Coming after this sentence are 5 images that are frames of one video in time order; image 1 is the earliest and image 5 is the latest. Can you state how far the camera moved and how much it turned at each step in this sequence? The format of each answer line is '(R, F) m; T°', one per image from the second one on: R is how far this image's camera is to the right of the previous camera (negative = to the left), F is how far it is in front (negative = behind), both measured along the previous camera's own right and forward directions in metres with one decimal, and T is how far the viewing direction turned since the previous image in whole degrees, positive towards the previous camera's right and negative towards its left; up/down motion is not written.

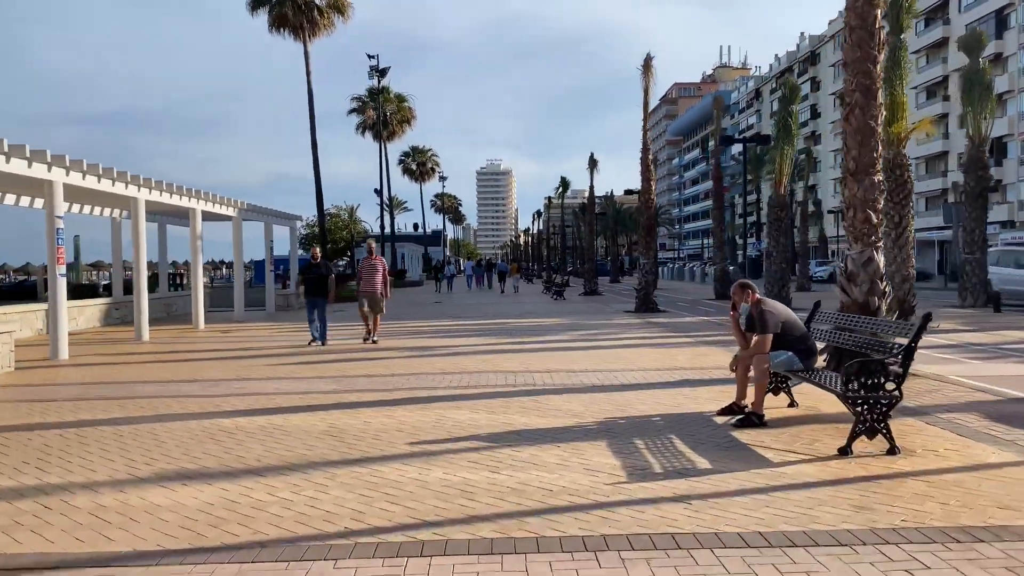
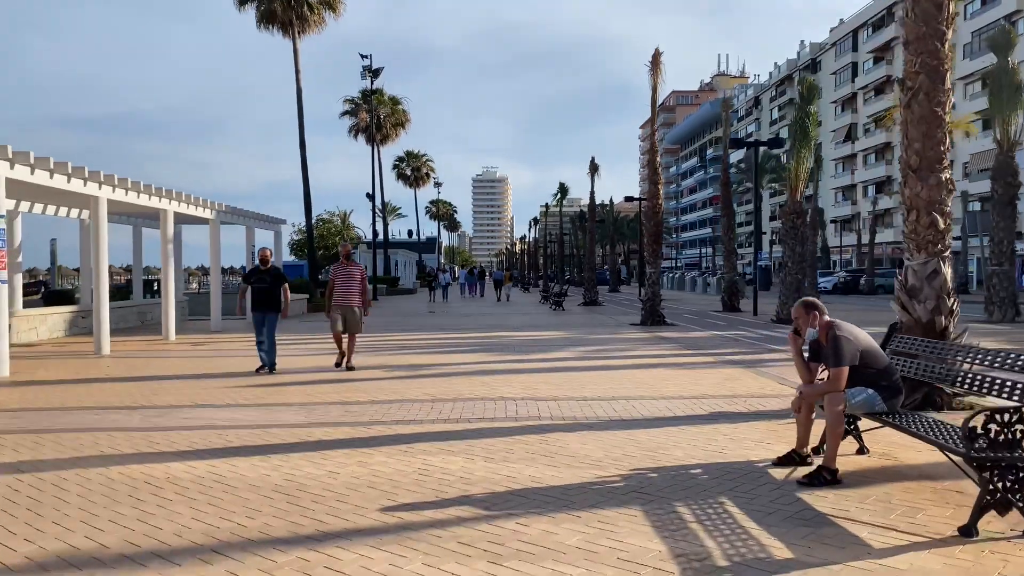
(-0.1, +1.5) m; 0°
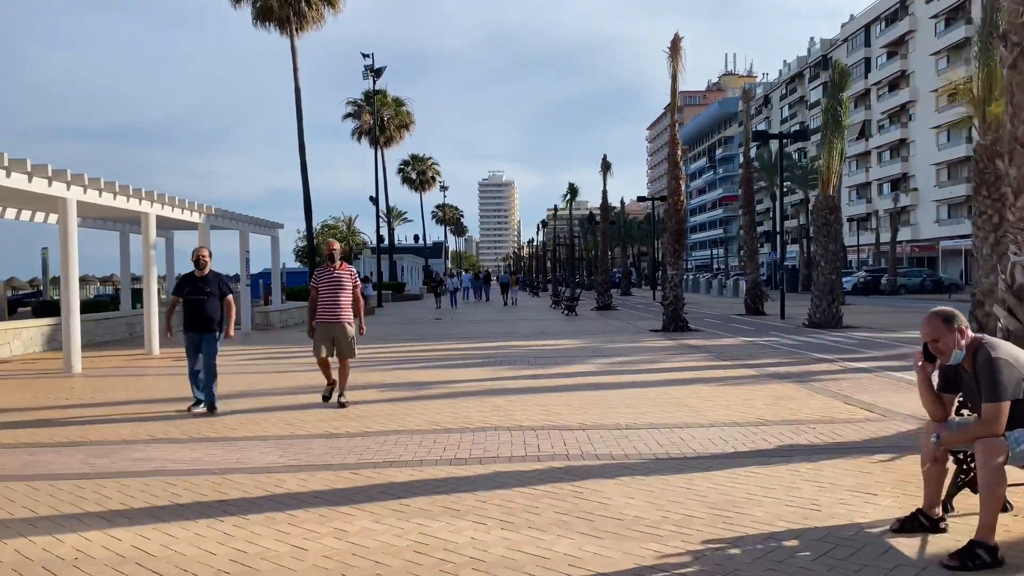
(-0.1, +1.5) m; -1°
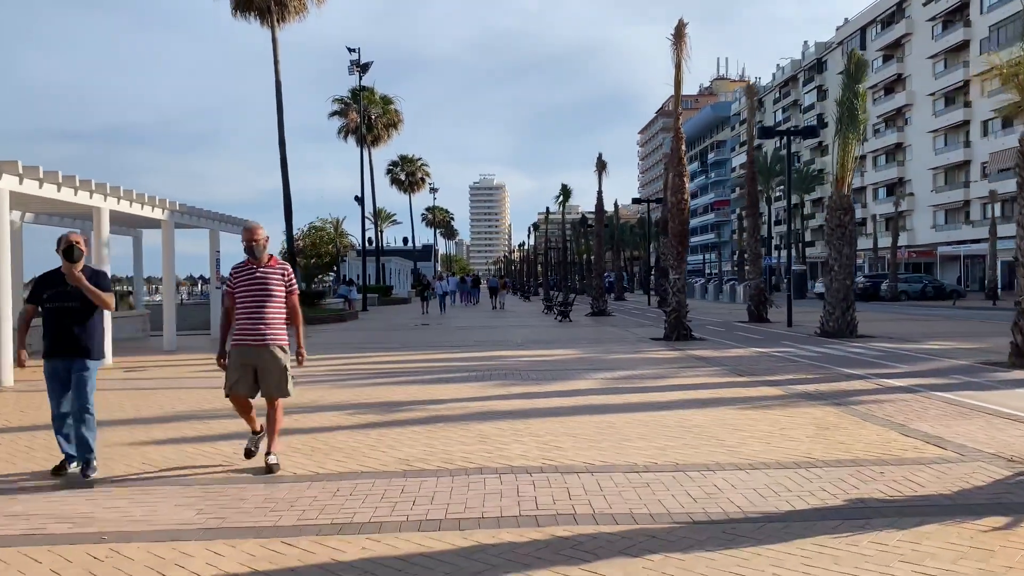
(0.0, +1.5) m; +1°
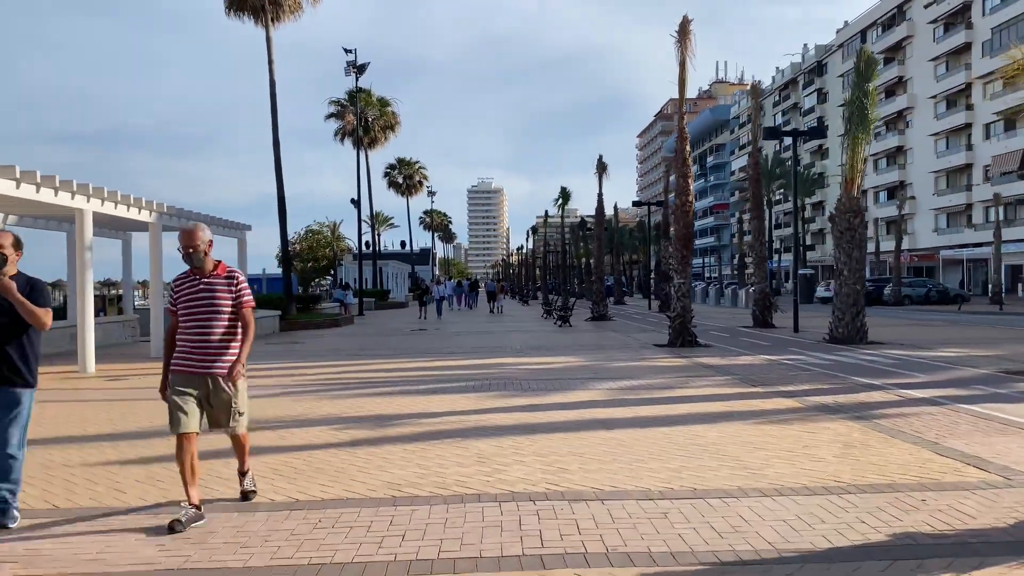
(0.0, +0.6) m; 0°
